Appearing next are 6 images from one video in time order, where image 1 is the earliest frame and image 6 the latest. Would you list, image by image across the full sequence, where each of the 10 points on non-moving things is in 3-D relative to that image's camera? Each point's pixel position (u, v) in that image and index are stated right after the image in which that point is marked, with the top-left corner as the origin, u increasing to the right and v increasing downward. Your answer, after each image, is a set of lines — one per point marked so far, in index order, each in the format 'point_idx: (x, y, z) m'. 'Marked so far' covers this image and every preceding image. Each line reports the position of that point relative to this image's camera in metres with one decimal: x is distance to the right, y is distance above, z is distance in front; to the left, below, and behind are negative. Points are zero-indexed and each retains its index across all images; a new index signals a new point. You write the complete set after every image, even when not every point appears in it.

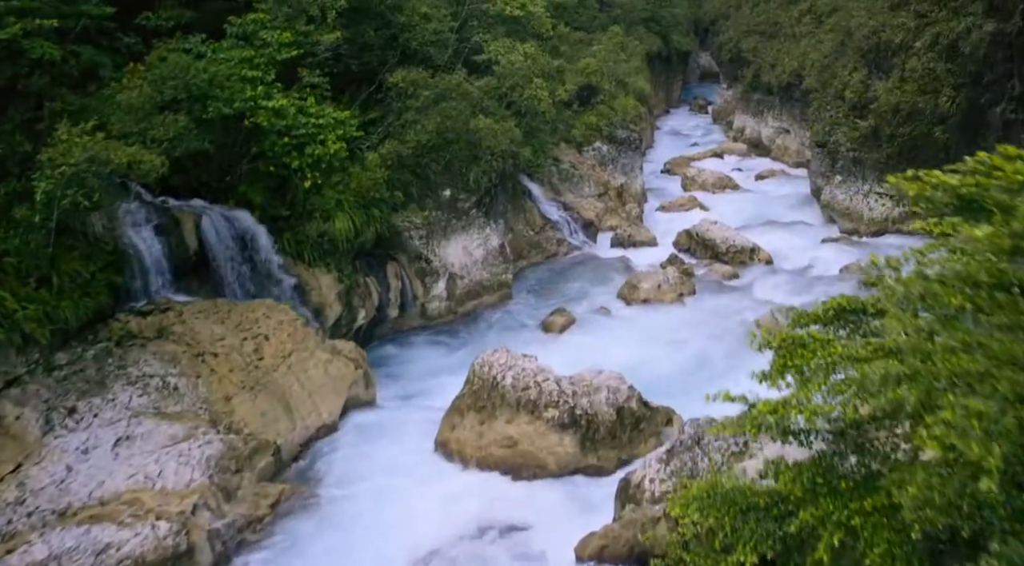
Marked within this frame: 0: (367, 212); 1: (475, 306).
0: (-2.8, +1.4, +14.8) m
1: (-0.8, -0.5, +17.0) m
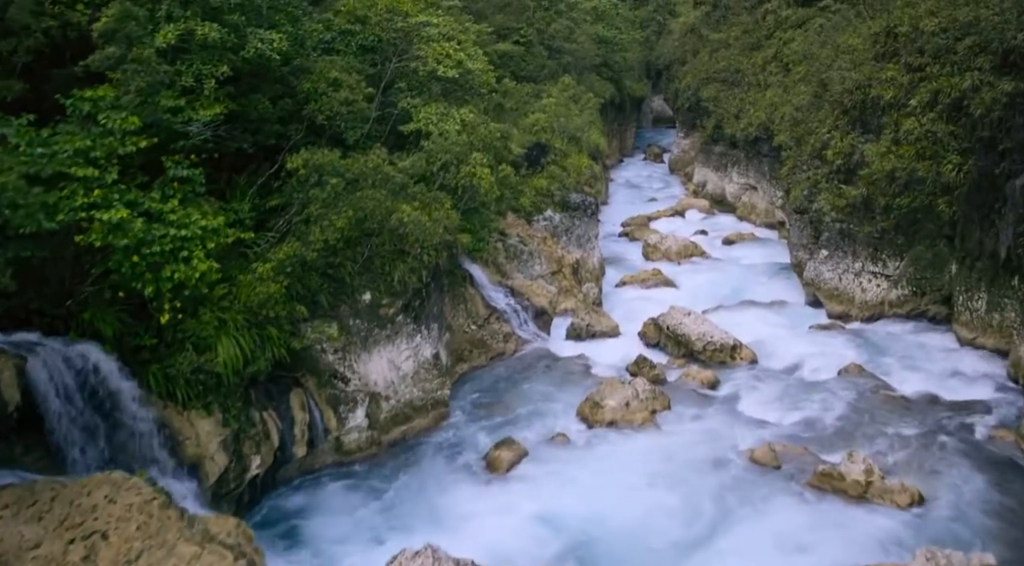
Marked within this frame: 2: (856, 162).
0: (-3.8, -0.8, +11.6) m
1: (-1.9, -2.7, +13.8) m
2: (+8.0, +2.8, +17.7) m
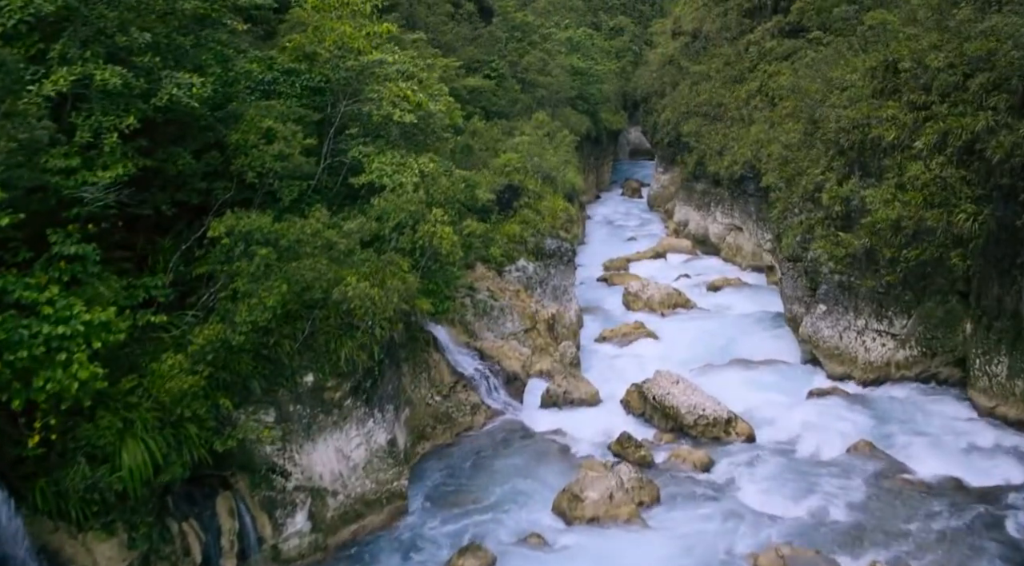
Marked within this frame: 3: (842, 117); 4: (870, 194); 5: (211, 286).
0: (-4.3, -1.9, +9.7) m
1: (-2.4, -3.9, +11.9) m
2: (+7.3, +1.6, +16.3) m
3: (+7.6, +3.8, +17.5) m
4: (+7.4, +1.9, +15.8) m
5: (-4.1, 0.0, +10.5) m
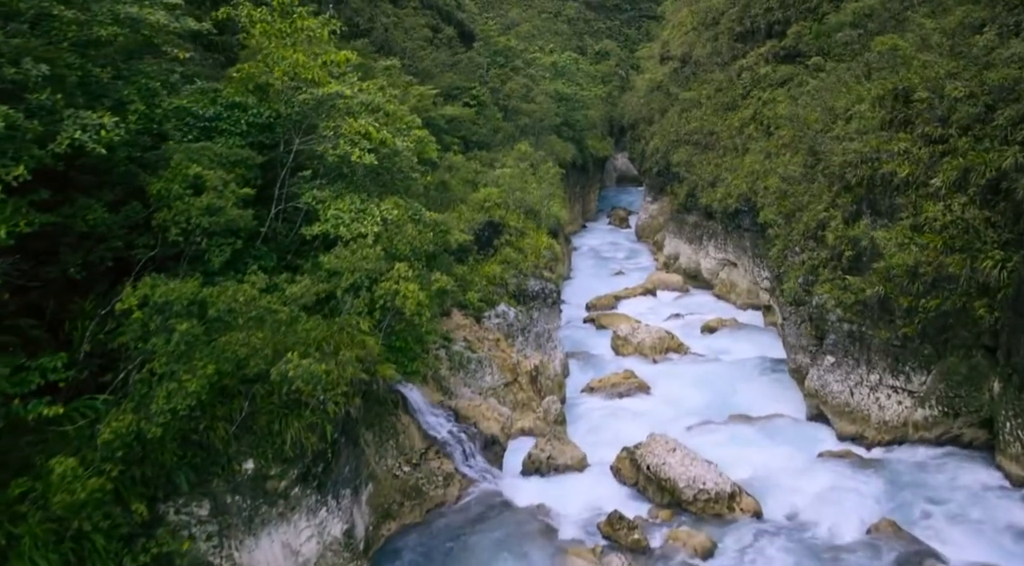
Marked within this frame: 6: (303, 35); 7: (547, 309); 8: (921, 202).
0: (-4.6, -2.8, +8.0) m
1: (-2.8, -4.8, +10.2) m
2: (+6.9, +0.6, +14.9) m
3: (+7.1, +2.8, +16.2) m
4: (+7.0, +0.9, +14.4) m
5: (-4.5, -0.9, +8.9) m
6: (-3.4, +4.0, +12.3) m
7: (+0.8, -0.7, +18.9) m
8: (+7.4, +1.5, +14.0) m
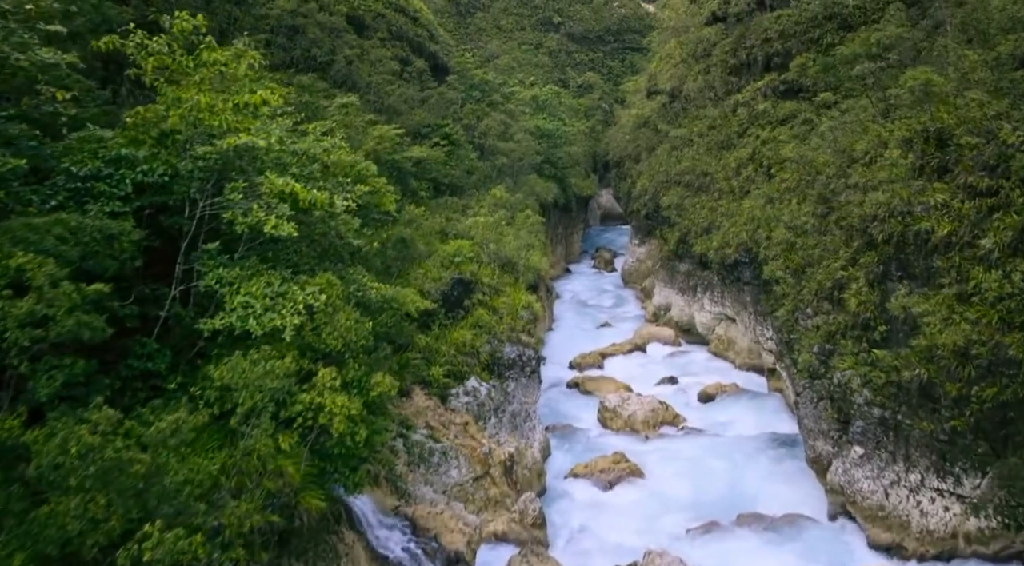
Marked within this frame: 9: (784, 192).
0: (-4.9, -3.9, +5.3) m
1: (-3.2, -6.0, +7.5) m
2: (+6.4, -0.7, +12.6) m
3: (+6.5, +1.5, +14.0) m
4: (+6.4, -0.3, +12.1) m
5: (-4.9, -2.1, +6.3) m
6: (-3.9, +2.8, +10.0) m
7: (+0.3, -2.2, +16.5) m
8: (+6.9, +0.2, +11.7) m
9: (+6.5, +2.2, +18.3) m
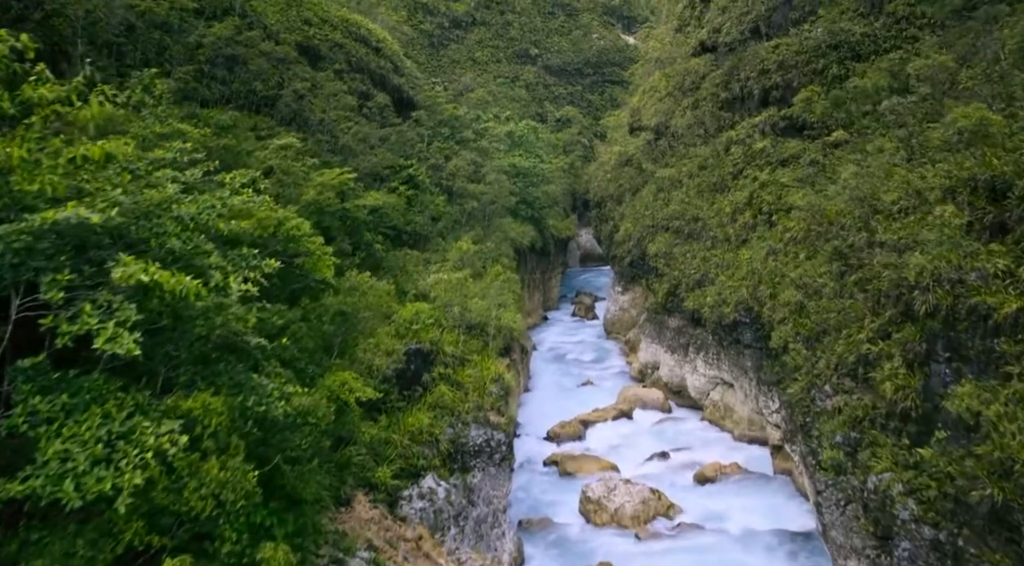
0: (-5.3, -4.8, +2.4) m
1: (-3.5, -7.0, +4.6) m
2: (+5.8, -1.8, +10.1) m
3: (+5.9, +0.3, +11.6) m
4: (+5.9, -1.5, +9.6) m
5: (-5.2, -3.0, +3.5) m
6: (-4.4, +1.6, +7.3) m
7: (-0.4, -3.5, +13.7) m
8: (+6.4, -0.9, +9.3) m
9: (+5.8, +0.8, +15.9) m
